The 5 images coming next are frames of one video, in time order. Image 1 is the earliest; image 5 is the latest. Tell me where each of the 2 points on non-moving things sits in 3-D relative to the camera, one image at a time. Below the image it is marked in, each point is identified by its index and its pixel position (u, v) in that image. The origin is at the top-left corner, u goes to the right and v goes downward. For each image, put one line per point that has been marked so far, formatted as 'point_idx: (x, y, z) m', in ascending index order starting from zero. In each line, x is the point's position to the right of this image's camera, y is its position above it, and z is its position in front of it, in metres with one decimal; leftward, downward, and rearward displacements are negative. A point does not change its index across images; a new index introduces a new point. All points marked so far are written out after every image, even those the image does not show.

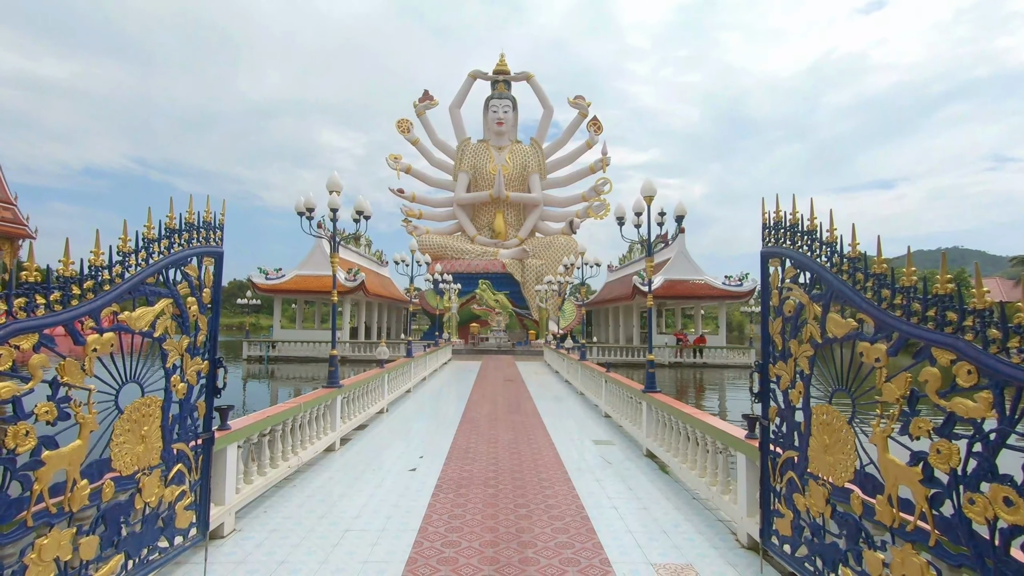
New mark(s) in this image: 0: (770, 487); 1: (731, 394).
0: (+1.5, -1.1, +3.1) m
1: (+6.8, -3.3, +17.0) m
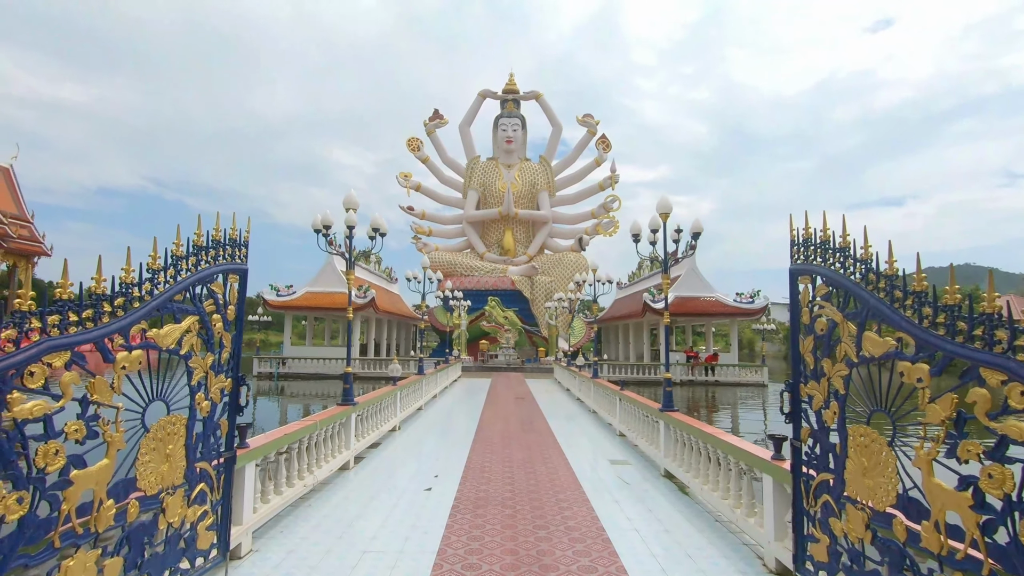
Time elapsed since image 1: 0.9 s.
0: (+1.6, -1.2, +3.0) m
1: (+7.1, -3.9, +16.8) m
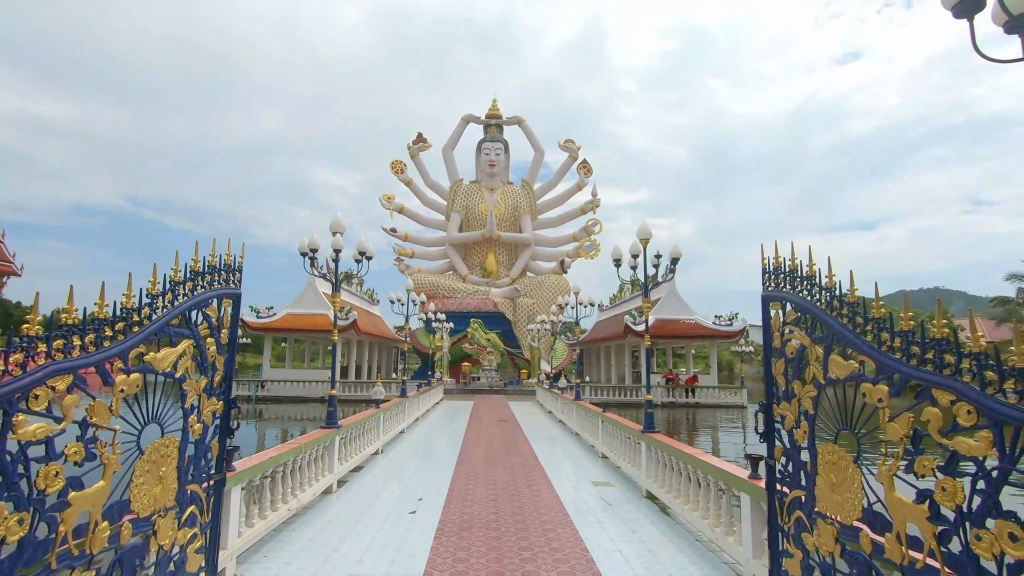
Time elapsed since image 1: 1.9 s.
0: (+1.5, -1.4, +3.1) m
1: (+6.6, -4.6, +17.0) m
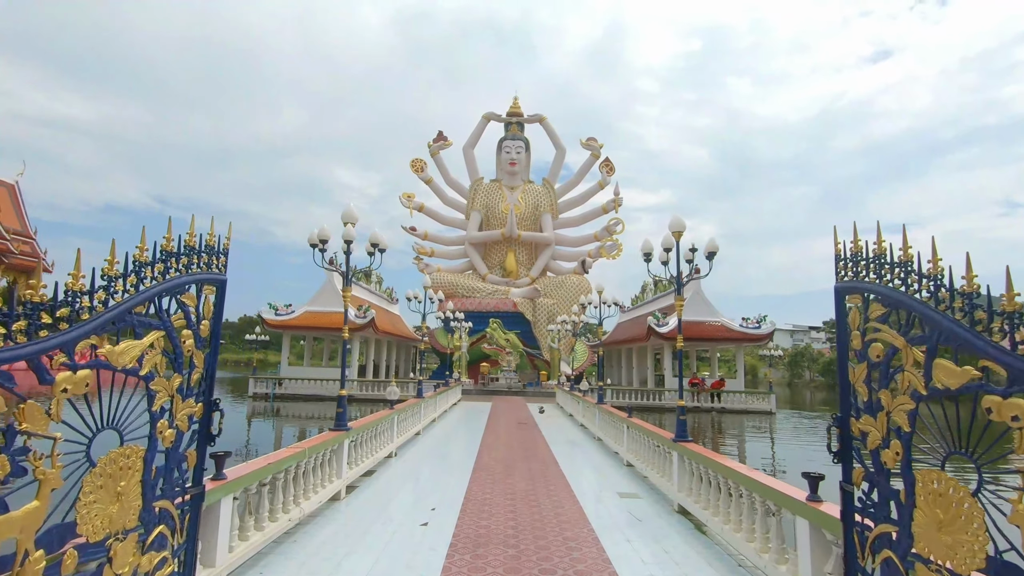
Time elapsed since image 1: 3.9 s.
0: (+1.6, -1.3, +2.6) m
1: (+7.2, -4.6, +16.2) m
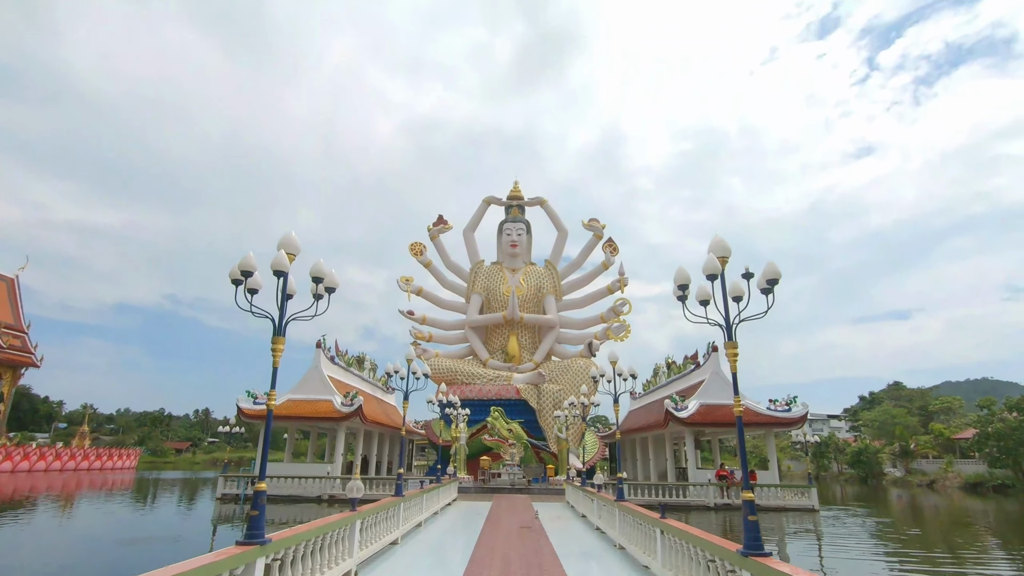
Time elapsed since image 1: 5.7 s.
0: (+1.5, -1.0, +0.7) m
1: (+7.2, -6.5, +13.6) m
